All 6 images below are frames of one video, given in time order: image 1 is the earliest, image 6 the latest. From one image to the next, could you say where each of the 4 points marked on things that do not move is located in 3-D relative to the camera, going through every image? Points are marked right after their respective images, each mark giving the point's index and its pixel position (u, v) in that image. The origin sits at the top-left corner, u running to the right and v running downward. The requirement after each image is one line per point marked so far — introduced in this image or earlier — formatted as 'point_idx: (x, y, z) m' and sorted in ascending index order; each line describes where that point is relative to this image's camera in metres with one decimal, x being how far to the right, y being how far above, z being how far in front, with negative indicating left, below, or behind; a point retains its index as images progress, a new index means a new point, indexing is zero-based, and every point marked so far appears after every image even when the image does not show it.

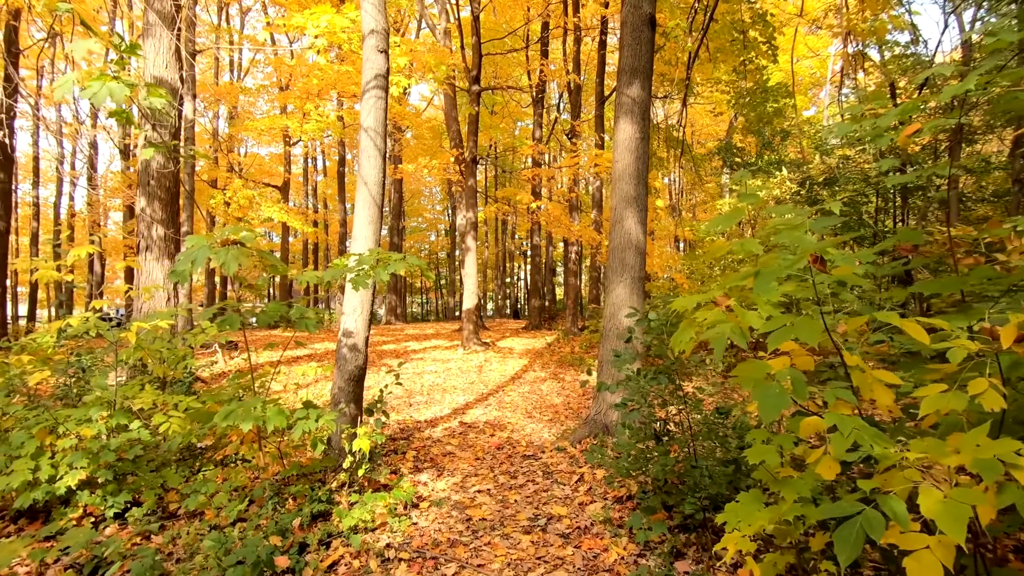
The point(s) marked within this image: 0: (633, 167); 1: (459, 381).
0: (+1.3, +1.3, +4.8) m
1: (-1.0, -1.8, +8.3) m
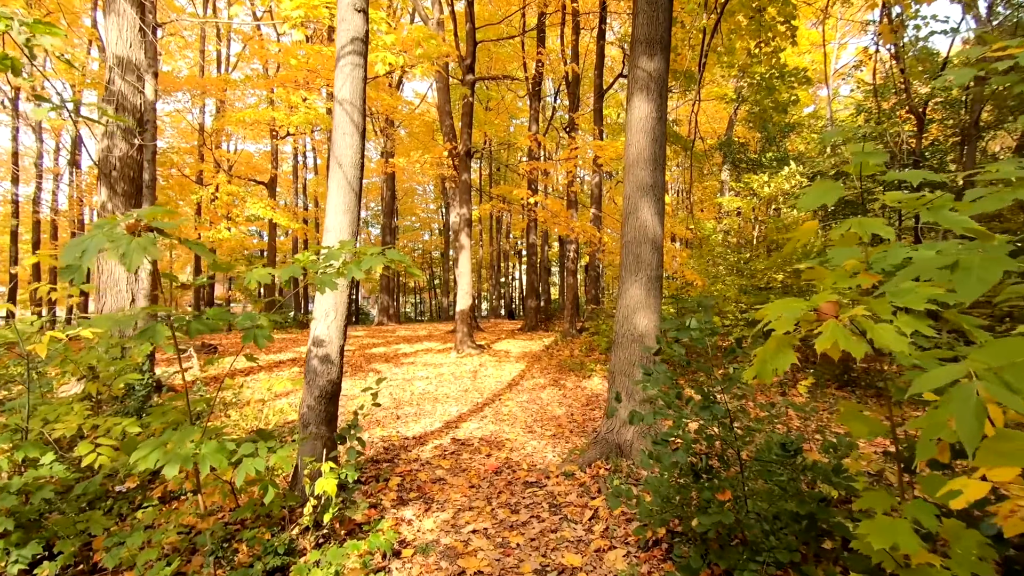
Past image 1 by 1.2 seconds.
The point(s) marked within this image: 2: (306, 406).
0: (+1.3, +1.3, +4.2) m
1: (-1.1, -1.8, +7.7) m
2: (-1.6, -0.9, +3.4) m
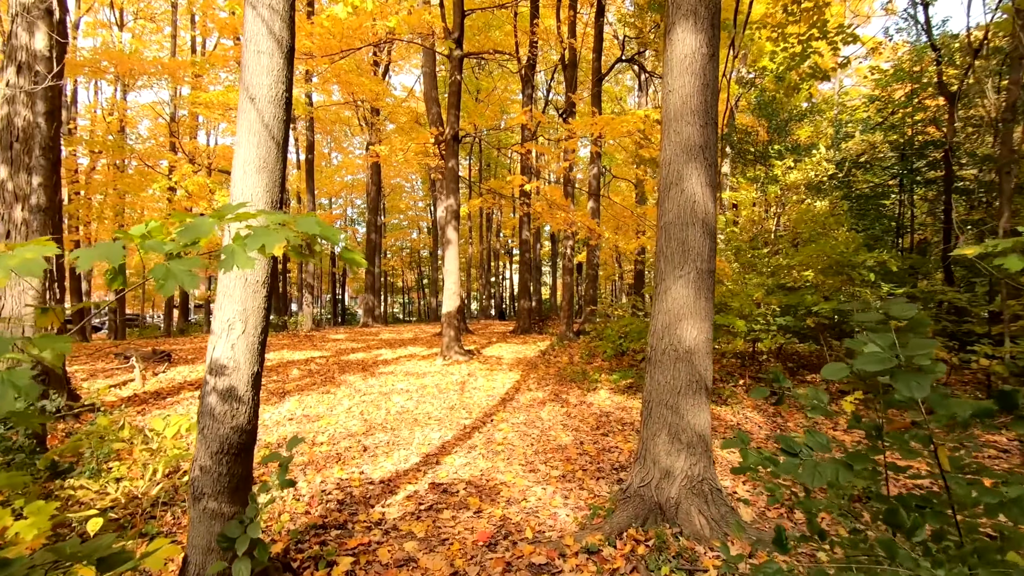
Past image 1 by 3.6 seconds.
0: (+1.3, +1.3, +3.1) m
1: (-1.2, -1.8, +6.5) m
2: (-1.6, -0.9, +2.2) m
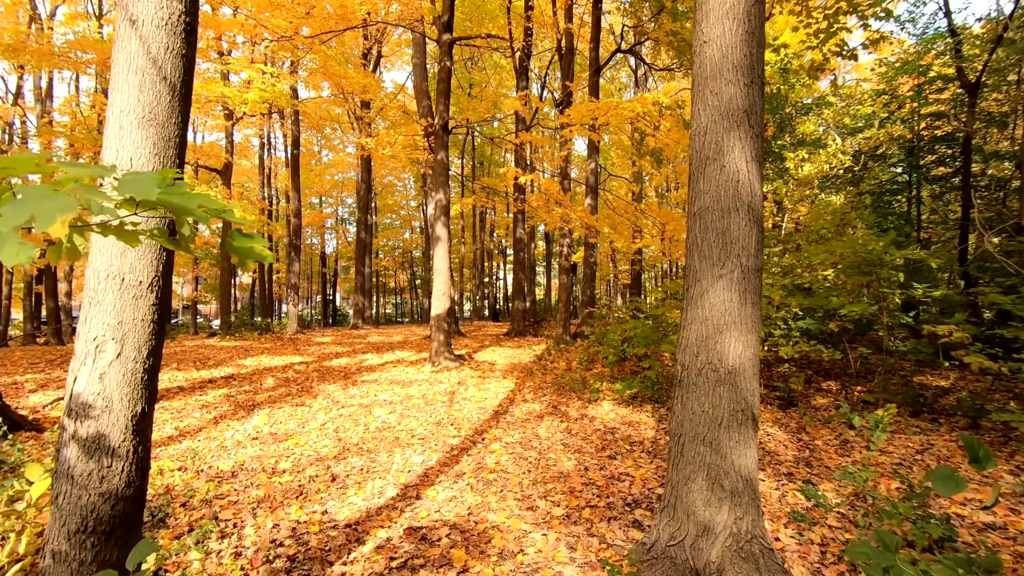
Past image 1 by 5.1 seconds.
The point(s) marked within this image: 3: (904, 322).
0: (+1.3, +1.3, +2.4) m
1: (-1.3, -1.8, +5.8) m
2: (-1.6, -0.9, +1.5) m
3: (+5.5, -0.5, +6.1) m
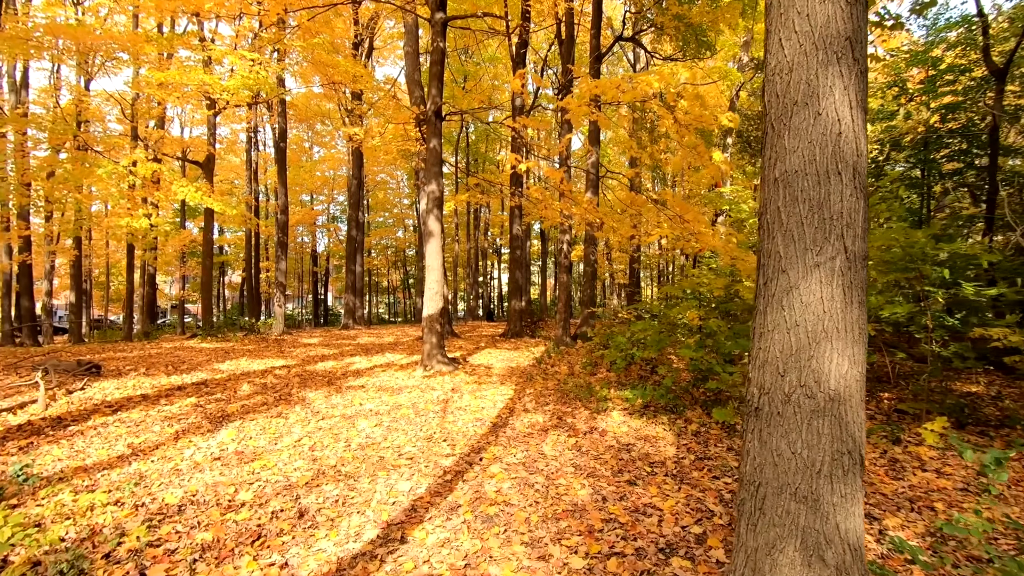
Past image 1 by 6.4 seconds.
0: (+1.3, +1.3, +1.8) m
1: (-1.2, -1.8, +5.2) m
2: (-1.6, -0.9, +0.9) m
3: (+5.5, -0.5, +5.5) m
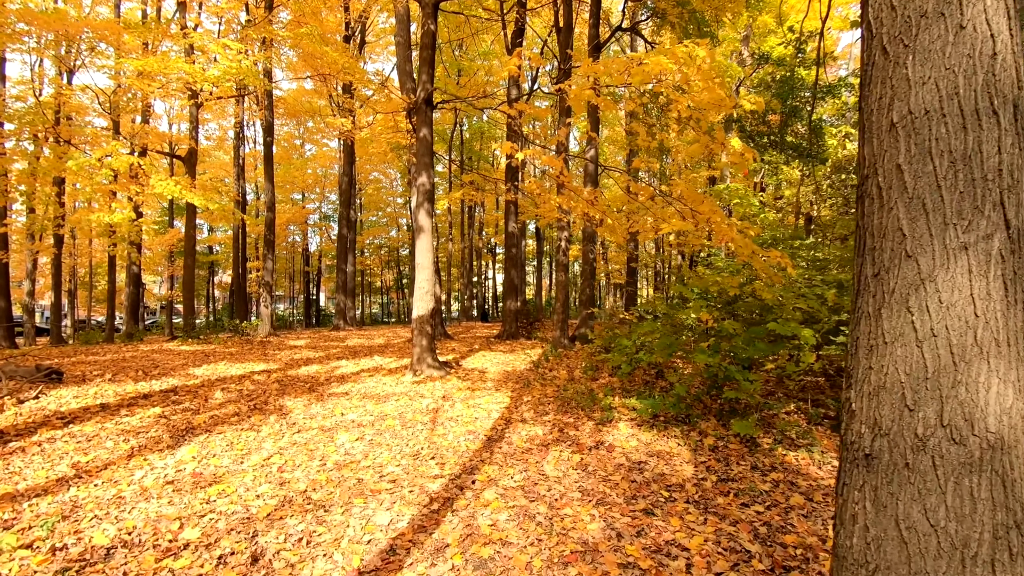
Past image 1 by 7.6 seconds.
0: (+1.3, +1.4, +1.2) m
1: (-1.3, -1.7, +4.6) m
2: (-1.5, -0.9, +0.3) m
3: (+5.5, -0.4, +5.0) m
